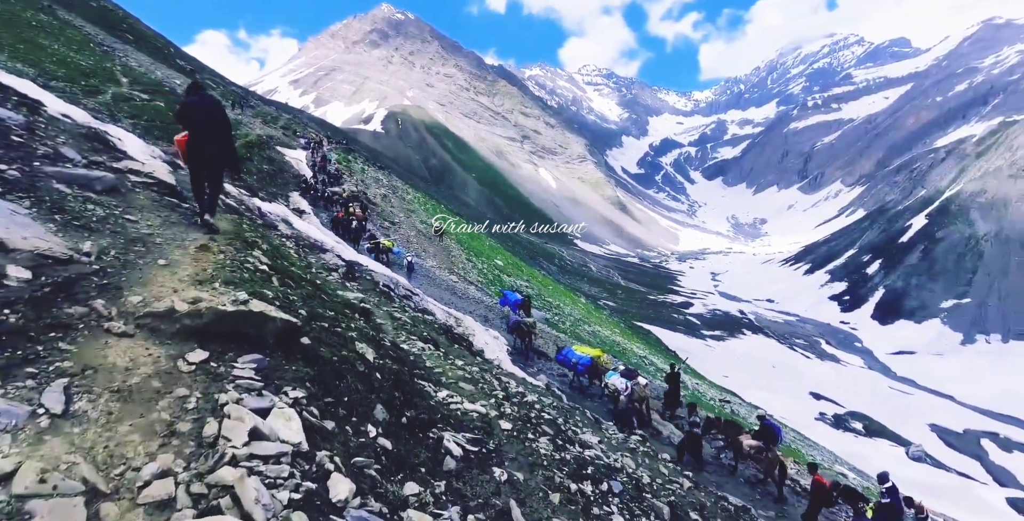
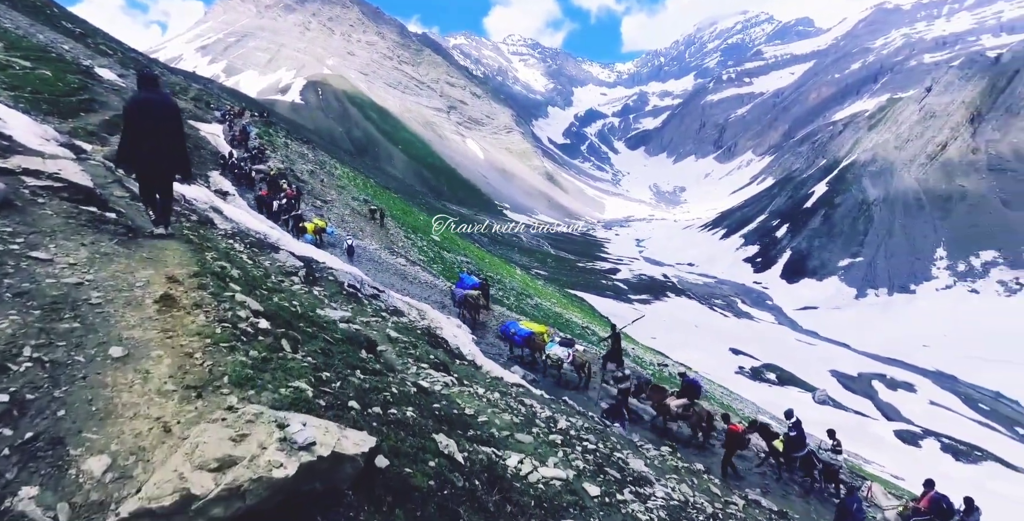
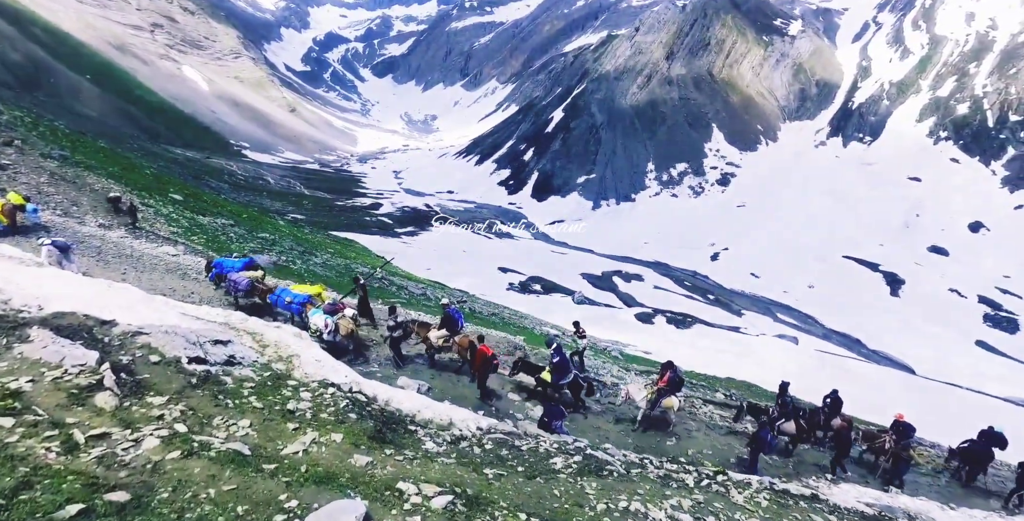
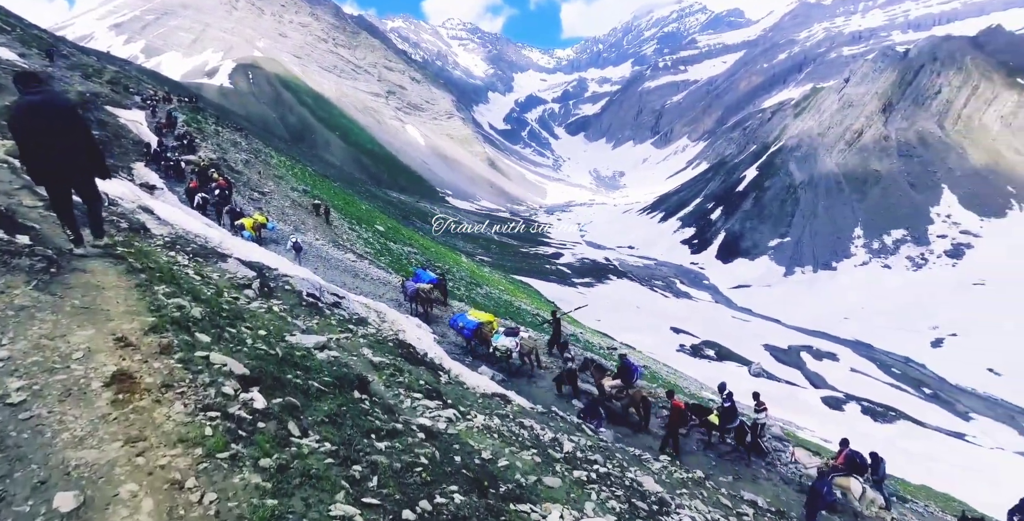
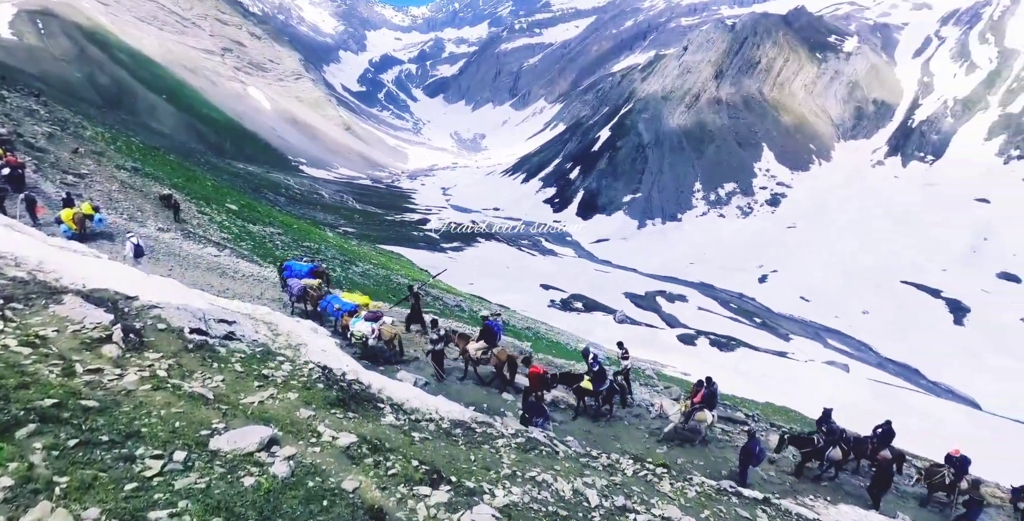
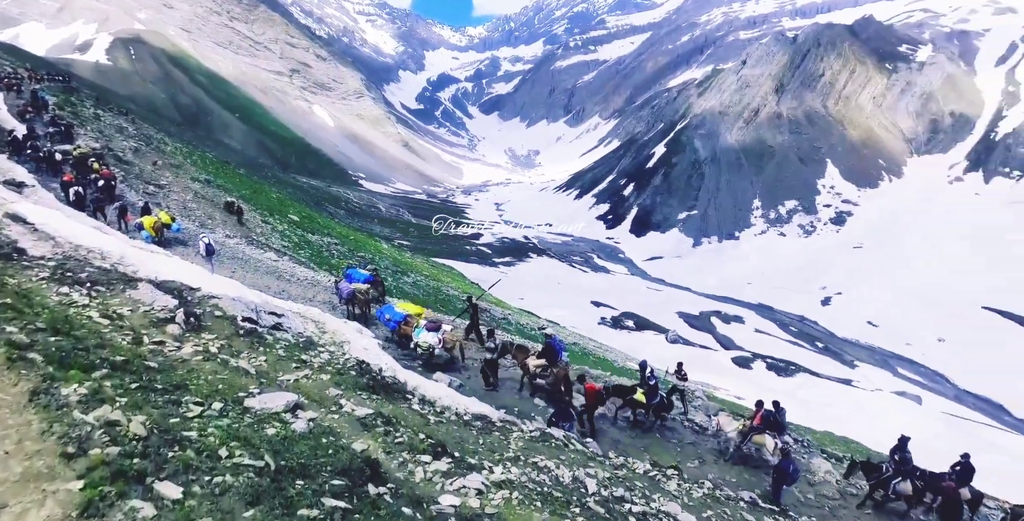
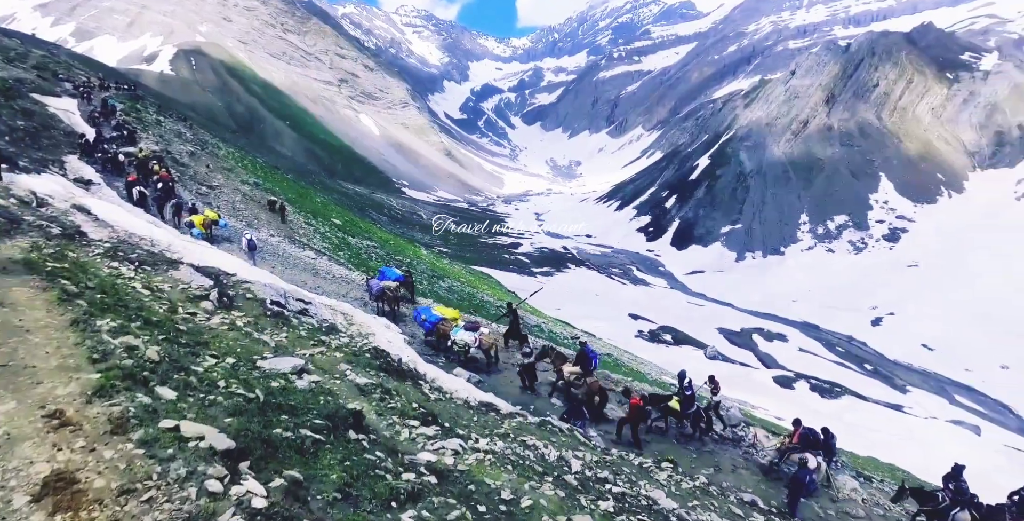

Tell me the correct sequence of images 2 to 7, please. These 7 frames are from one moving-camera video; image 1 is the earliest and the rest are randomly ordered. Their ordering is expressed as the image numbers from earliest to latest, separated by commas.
2, 4, 7, 6, 5, 3
